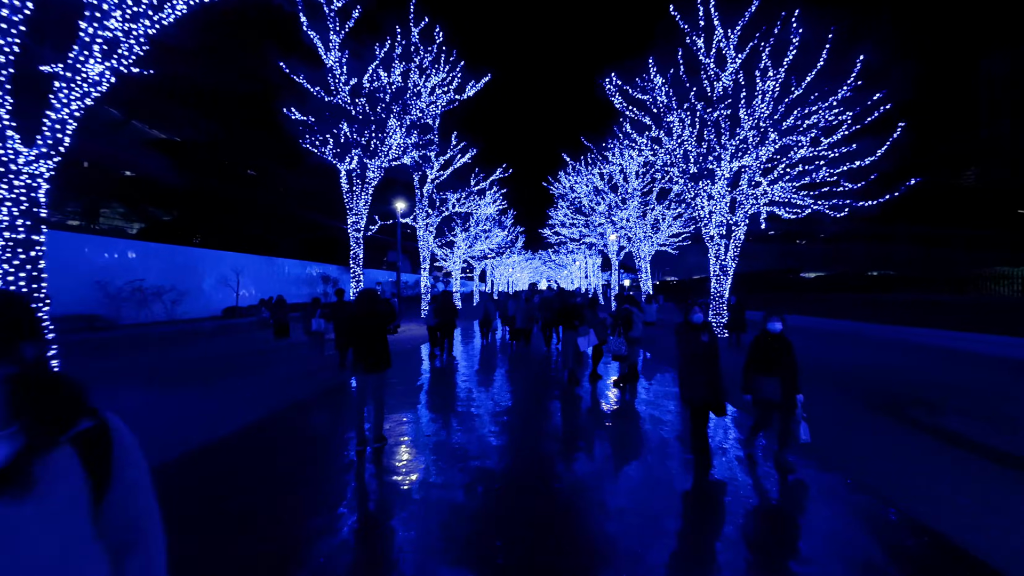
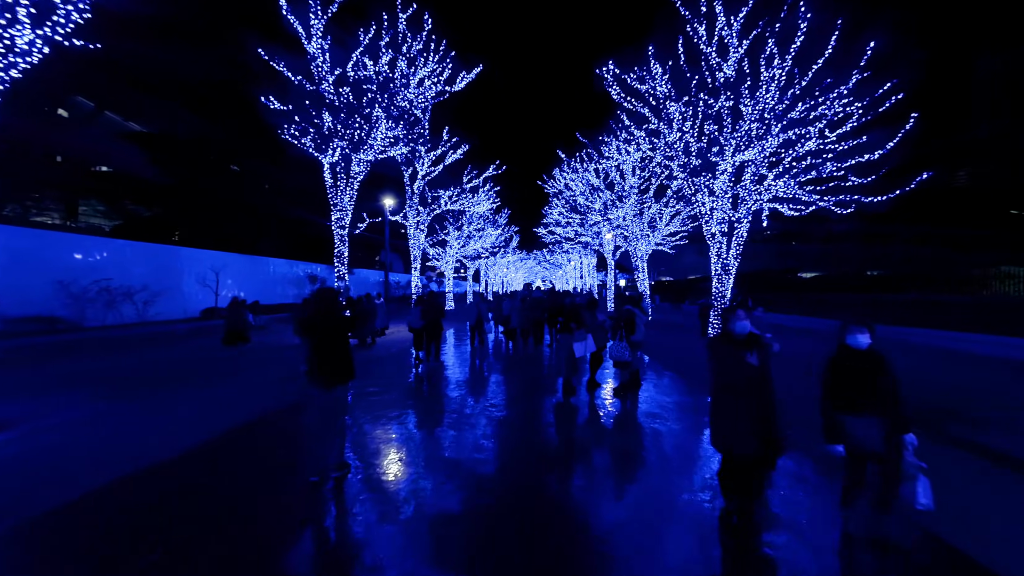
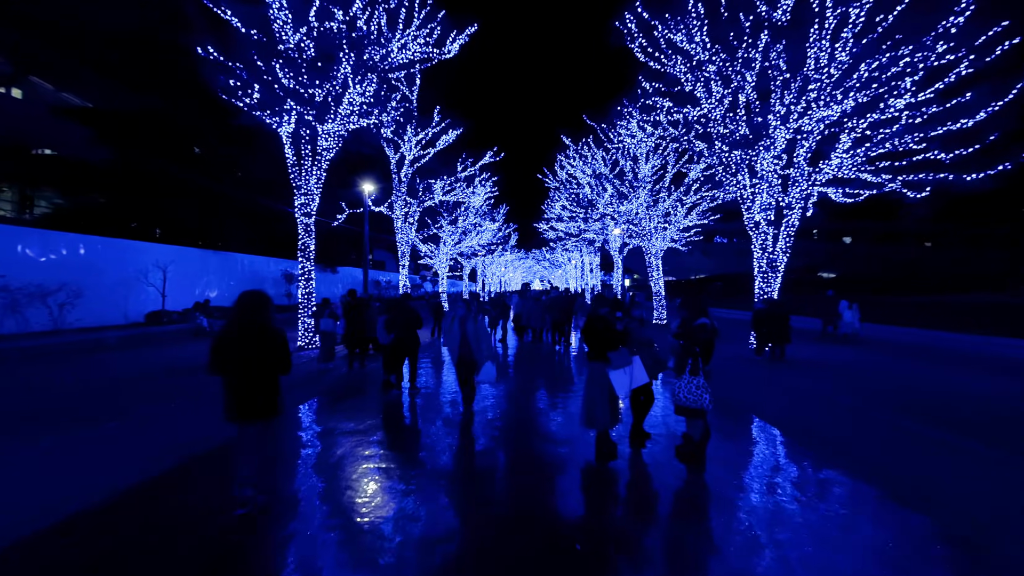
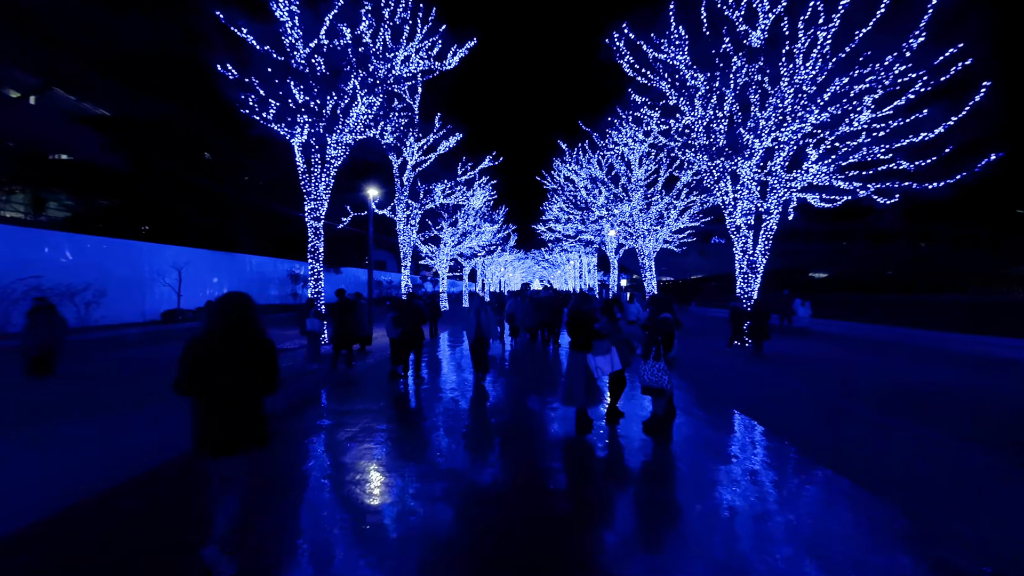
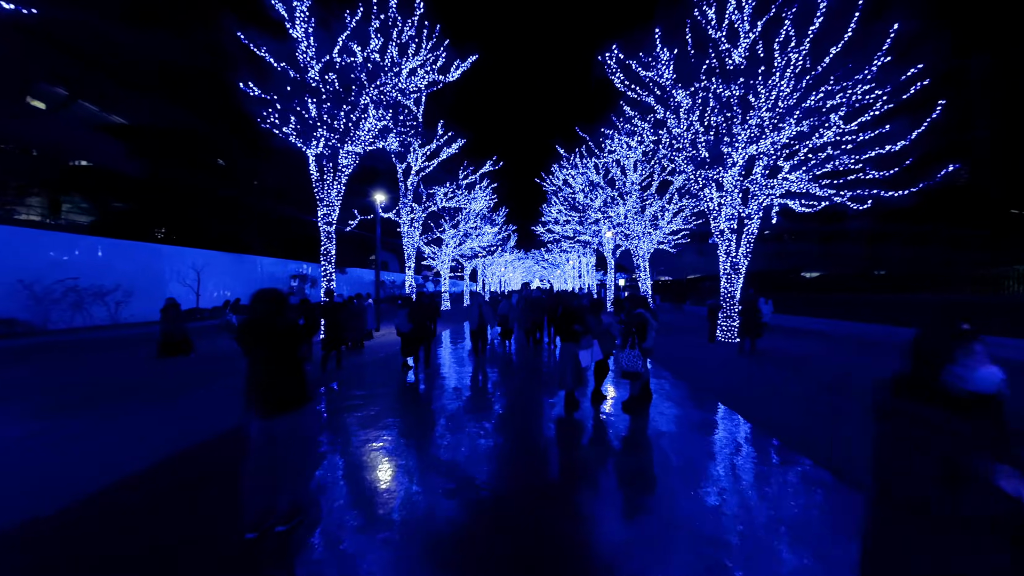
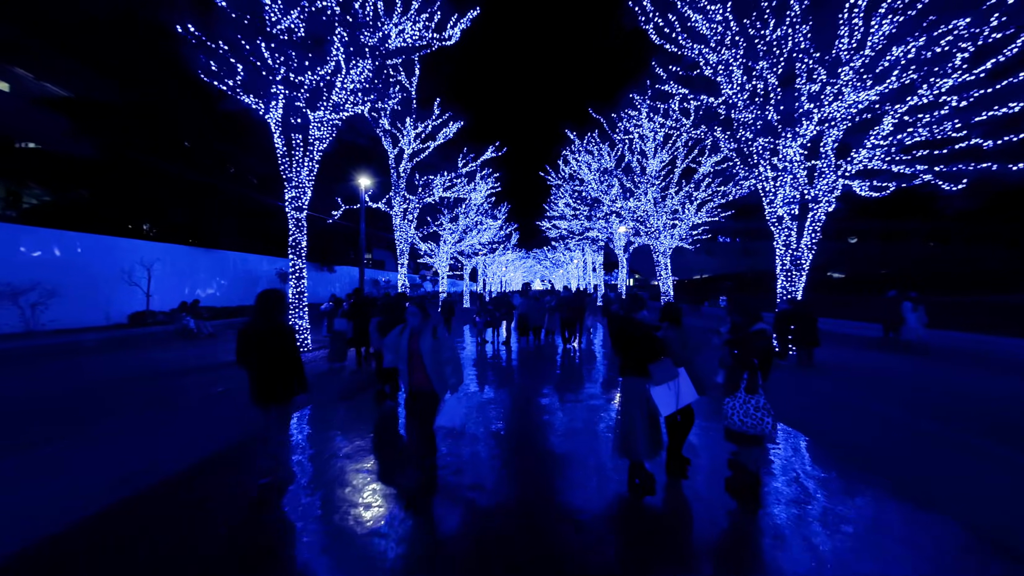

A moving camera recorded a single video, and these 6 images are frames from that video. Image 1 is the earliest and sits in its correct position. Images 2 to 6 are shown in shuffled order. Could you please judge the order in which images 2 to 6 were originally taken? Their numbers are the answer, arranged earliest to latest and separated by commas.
2, 5, 4, 3, 6
